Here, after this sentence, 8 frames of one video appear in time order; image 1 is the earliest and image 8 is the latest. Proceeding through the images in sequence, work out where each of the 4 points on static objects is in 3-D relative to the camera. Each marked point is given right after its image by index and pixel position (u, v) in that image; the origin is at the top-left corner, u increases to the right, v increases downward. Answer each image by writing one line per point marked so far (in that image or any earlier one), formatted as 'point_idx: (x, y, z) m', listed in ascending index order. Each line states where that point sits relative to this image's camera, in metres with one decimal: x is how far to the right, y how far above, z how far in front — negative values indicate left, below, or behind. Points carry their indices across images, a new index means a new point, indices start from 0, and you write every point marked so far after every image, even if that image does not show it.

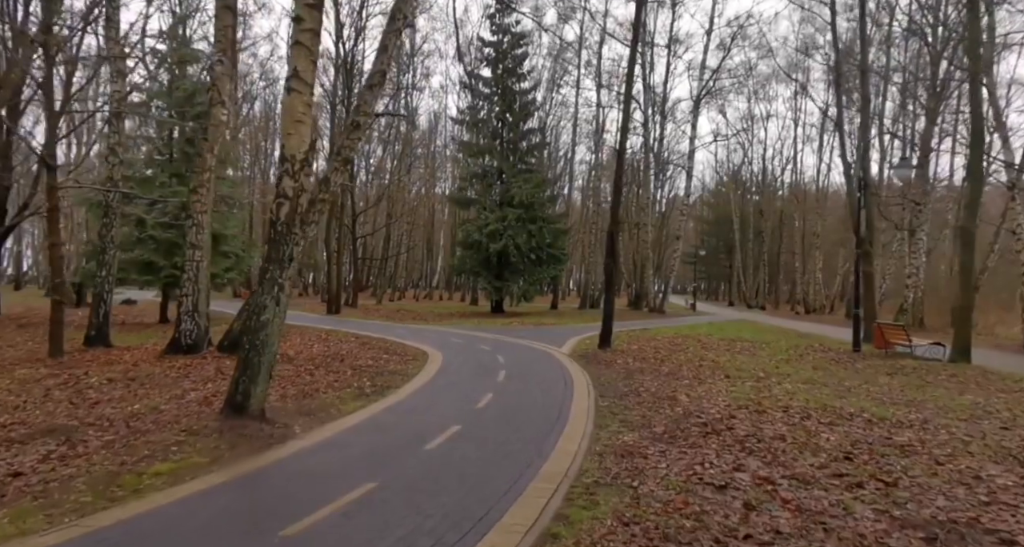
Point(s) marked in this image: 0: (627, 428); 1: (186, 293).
0: (+1.5, -2.0, +7.7) m
1: (-7.8, -0.5, +14.6) m
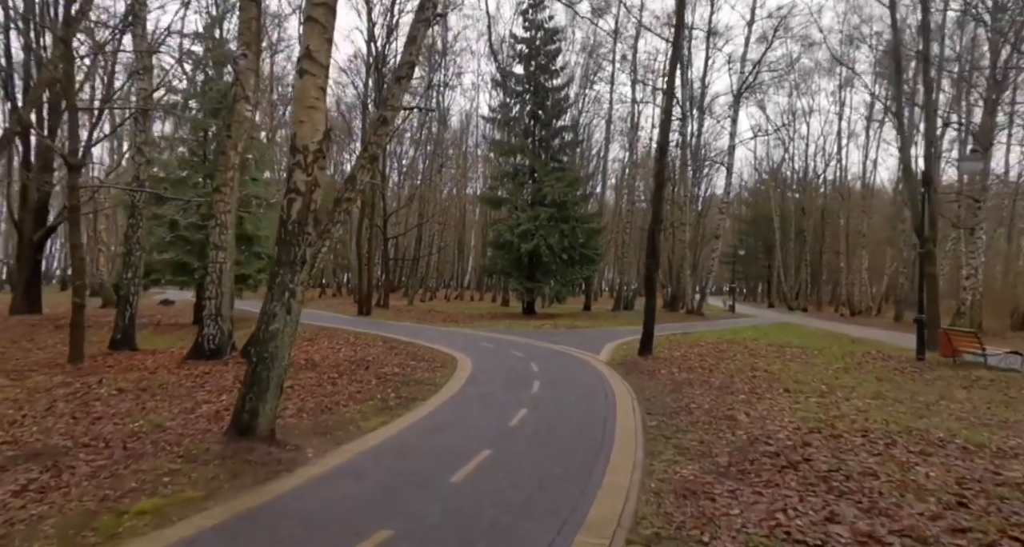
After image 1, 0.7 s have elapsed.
0: (+1.9, -2.0, +6.7) m
1: (-7.0, -0.5, +14.1) m
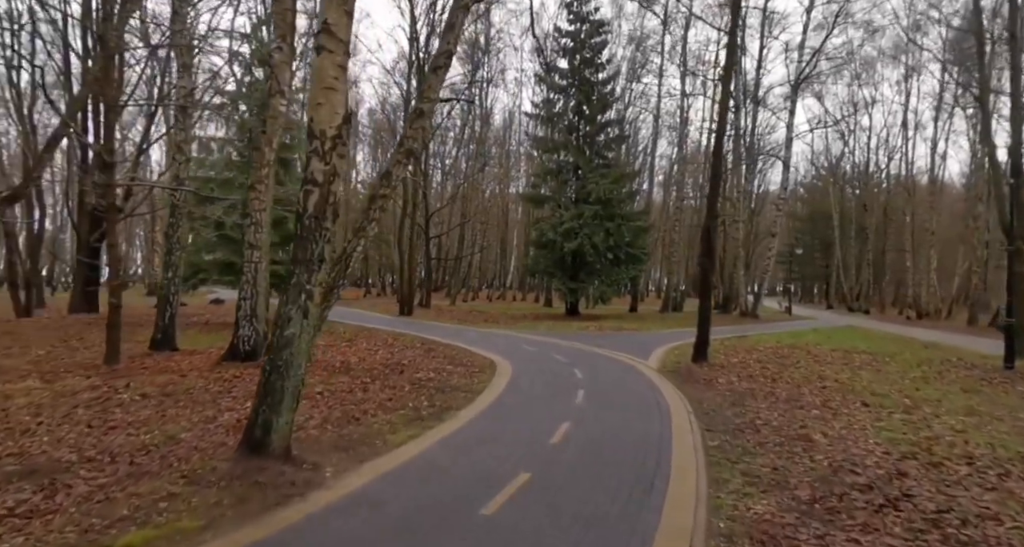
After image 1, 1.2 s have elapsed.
0: (+2.3, -2.0, +5.7) m
1: (-6.1, -0.5, +13.8) m
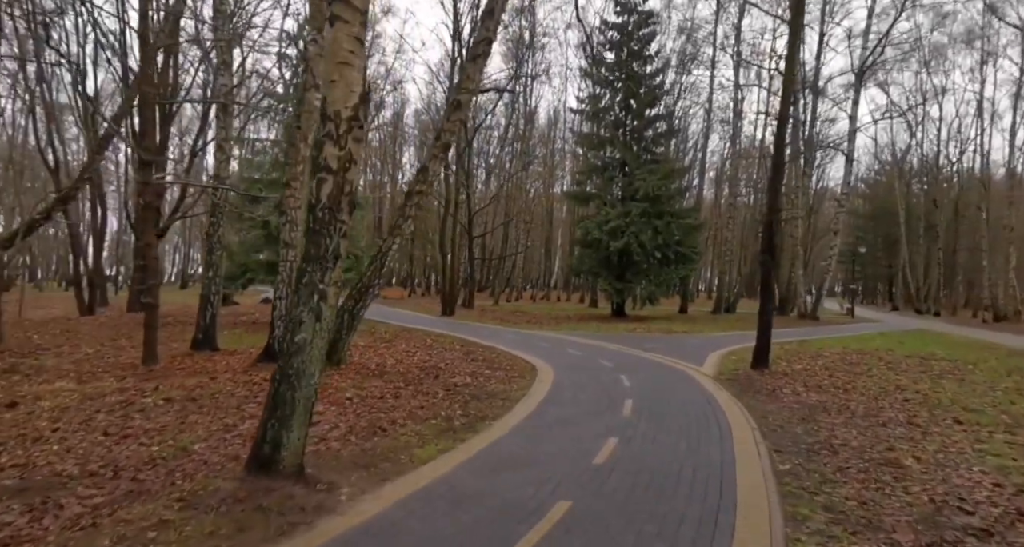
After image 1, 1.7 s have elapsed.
0: (+2.6, -2.0, +4.8) m
1: (-5.1, -0.5, +13.4) m
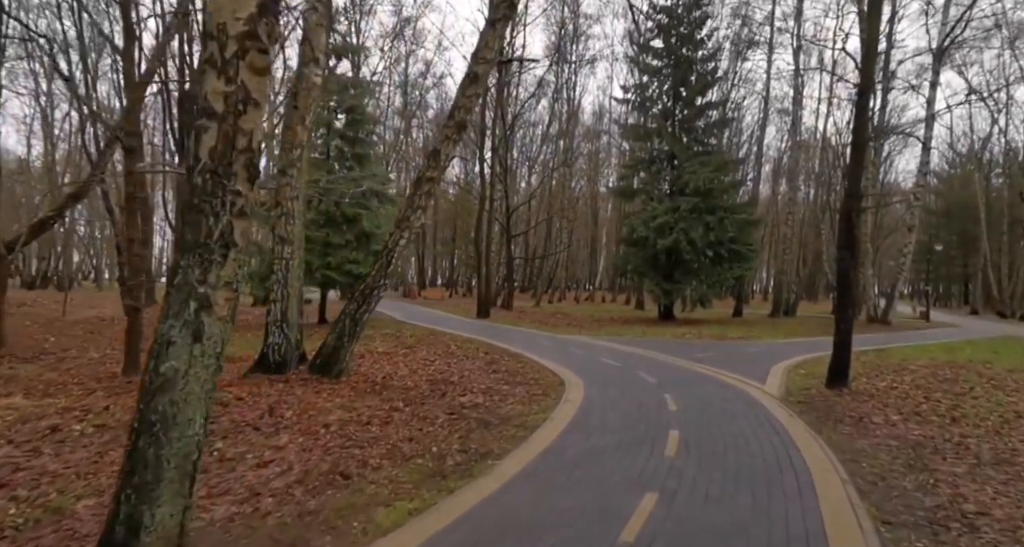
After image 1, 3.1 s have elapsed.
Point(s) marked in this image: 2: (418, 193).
0: (+2.4, -2.0, +2.7) m
1: (-4.6, -0.5, +11.9) m
2: (-1.8, +1.6, +11.6) m
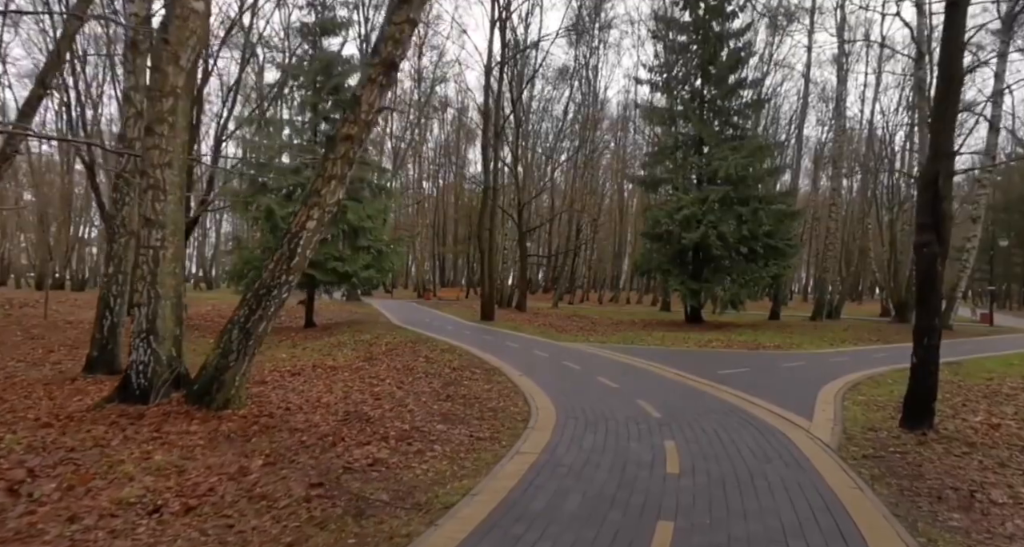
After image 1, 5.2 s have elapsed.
0: (+1.2, -1.9, -0.6) m
1: (-5.4, -0.4, +9.0) m
2: (-2.5, +1.7, +8.5) m
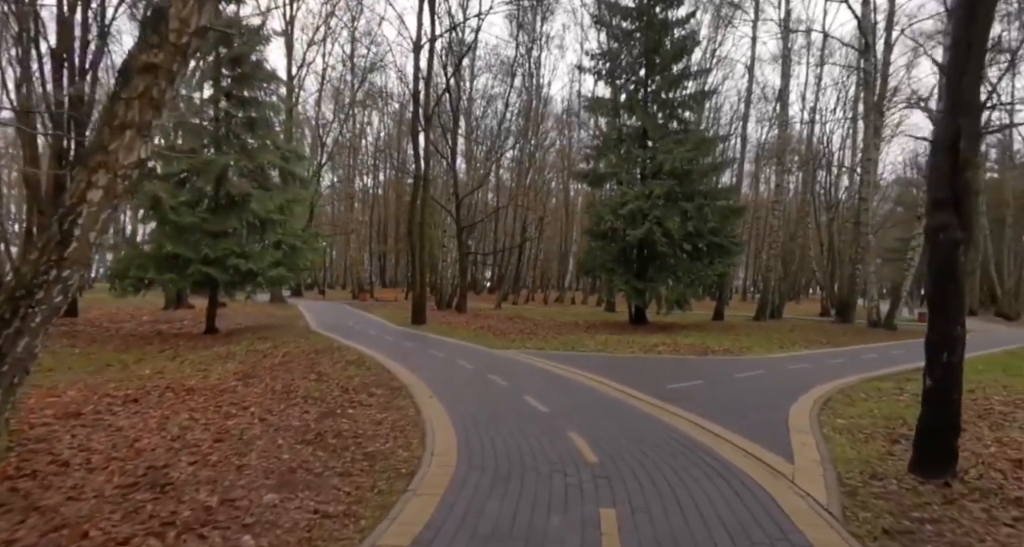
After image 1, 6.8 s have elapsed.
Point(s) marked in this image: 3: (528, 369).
0: (+0.8, -1.8, -2.9) m
1: (-6.6, -0.3, +6.1) m
2: (-3.7, +1.7, +5.9) m
3: (+0.4, -2.1, +13.5) m
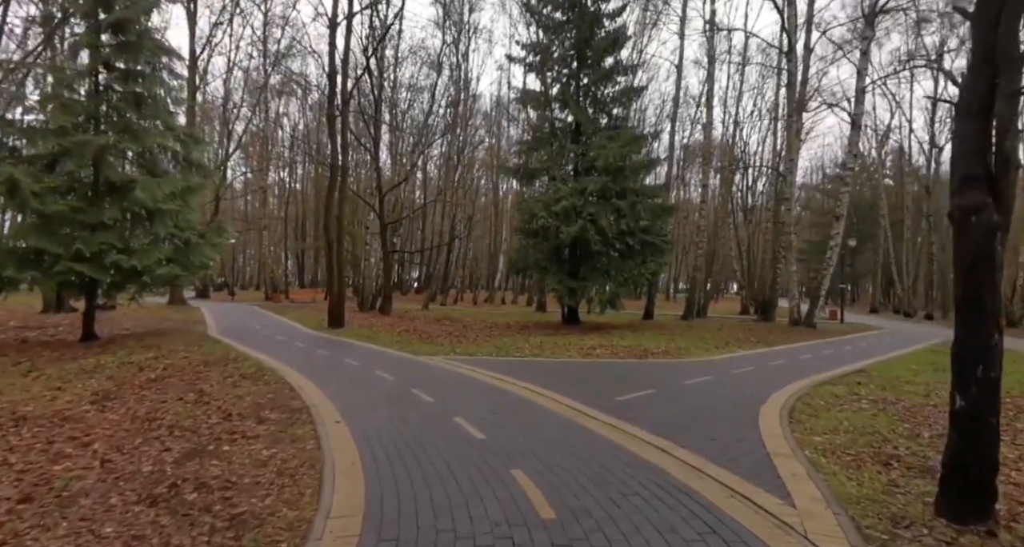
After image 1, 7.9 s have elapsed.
0: (+1.3, -1.8, -4.3) m
1: (-7.1, -0.3, +3.7) m
2: (-4.2, +1.8, +3.8) m
3: (-1.0, -2.1, +11.9) m
